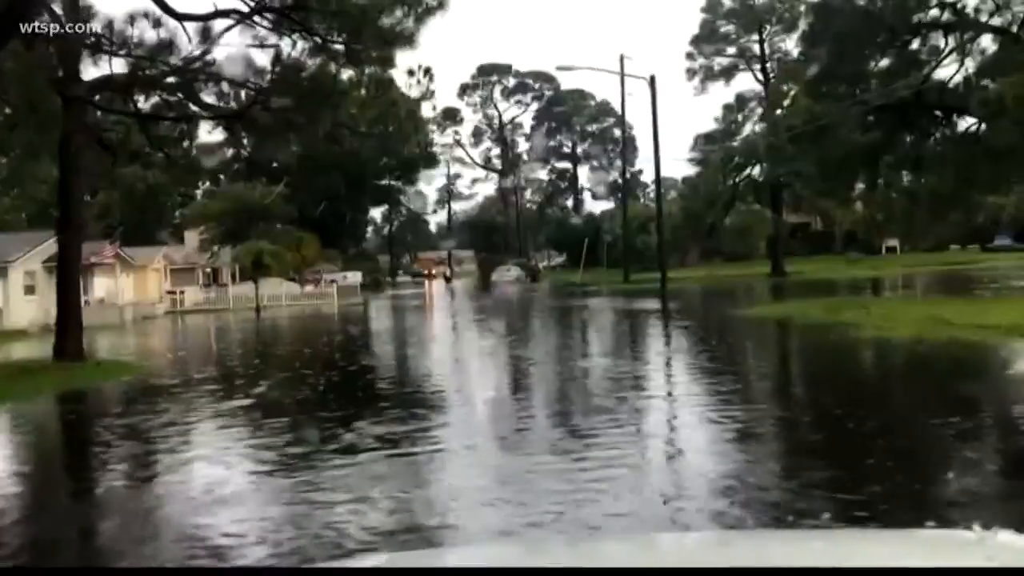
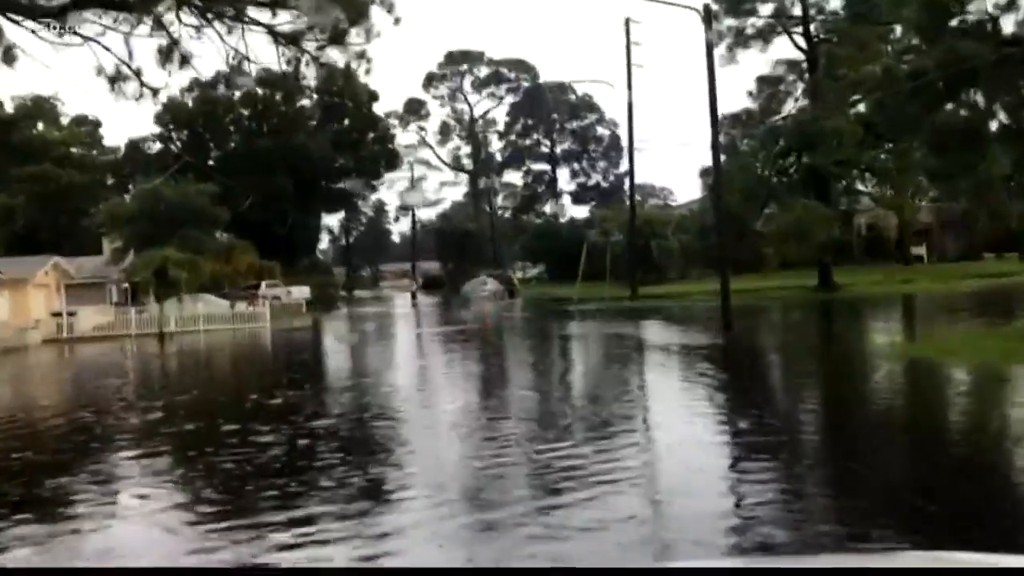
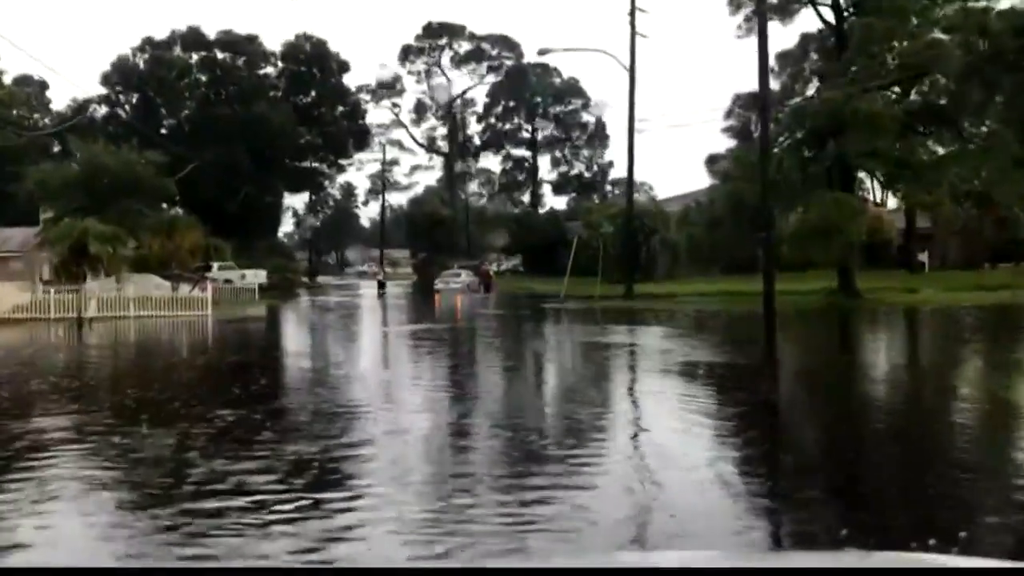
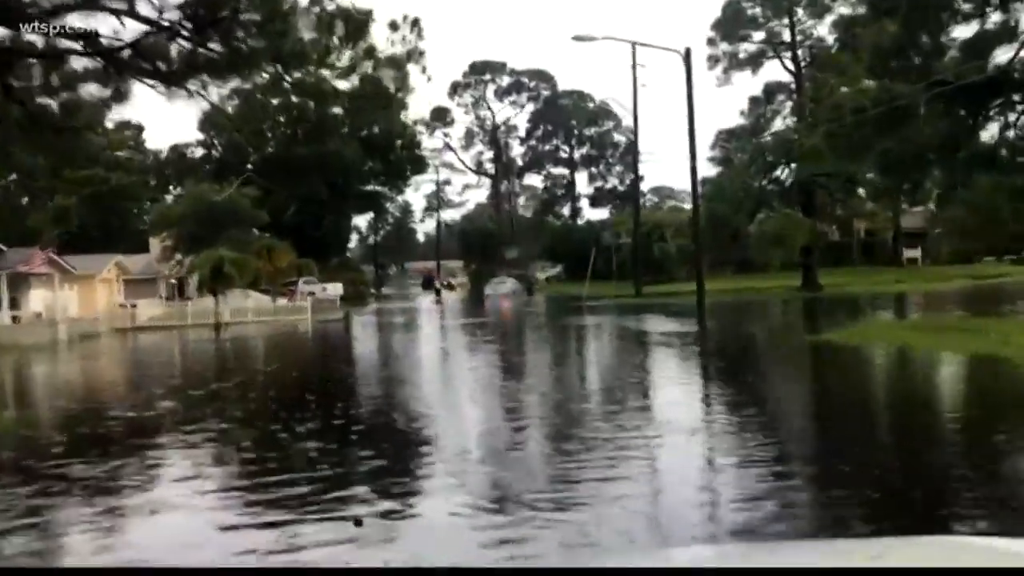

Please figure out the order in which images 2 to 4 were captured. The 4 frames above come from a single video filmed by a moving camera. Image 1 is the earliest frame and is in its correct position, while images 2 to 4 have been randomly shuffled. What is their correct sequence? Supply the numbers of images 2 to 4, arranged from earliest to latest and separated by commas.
4, 2, 3
